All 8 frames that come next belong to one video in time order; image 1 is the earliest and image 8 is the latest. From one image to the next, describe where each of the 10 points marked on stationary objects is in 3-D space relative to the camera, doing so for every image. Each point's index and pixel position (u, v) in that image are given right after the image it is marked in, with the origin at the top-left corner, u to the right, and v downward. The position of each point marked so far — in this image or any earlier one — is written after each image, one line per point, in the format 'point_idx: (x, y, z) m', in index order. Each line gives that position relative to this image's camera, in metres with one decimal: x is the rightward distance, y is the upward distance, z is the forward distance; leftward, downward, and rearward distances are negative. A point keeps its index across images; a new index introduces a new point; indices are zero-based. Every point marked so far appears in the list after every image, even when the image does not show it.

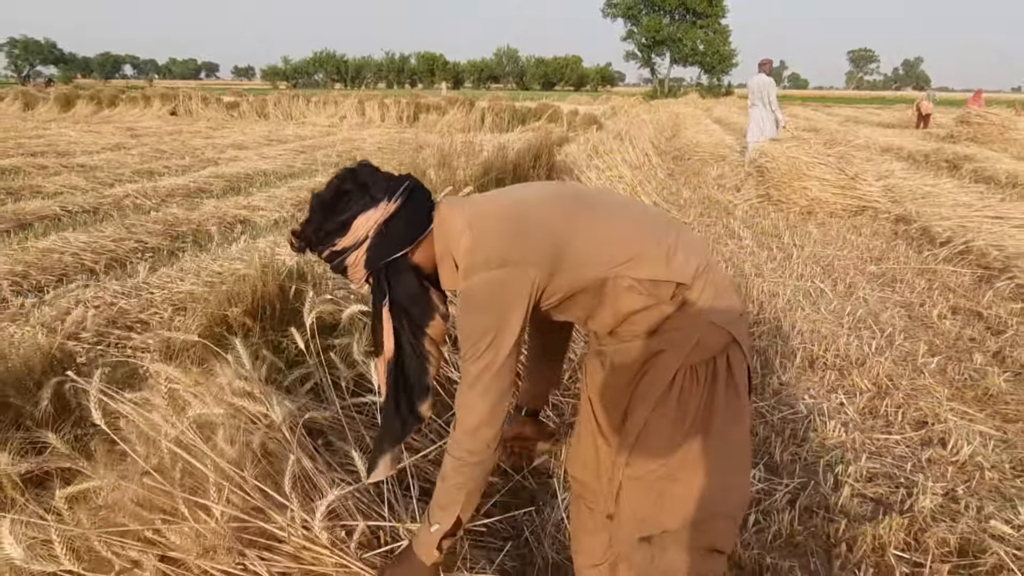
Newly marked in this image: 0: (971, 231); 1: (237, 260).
0: (+3.5, +0.4, +5.7) m
1: (-2.0, +0.2, +5.4) m
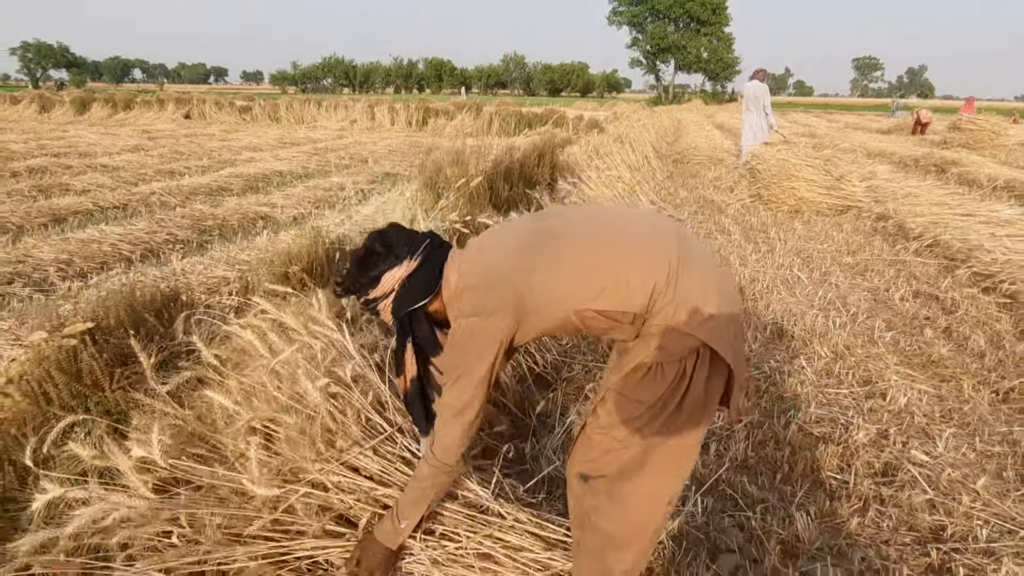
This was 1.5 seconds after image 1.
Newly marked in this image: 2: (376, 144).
0: (+3.6, +0.5, +6.1) m
1: (-2.0, +0.3, +5.9) m
2: (-3.1, +3.2, +16.5) m
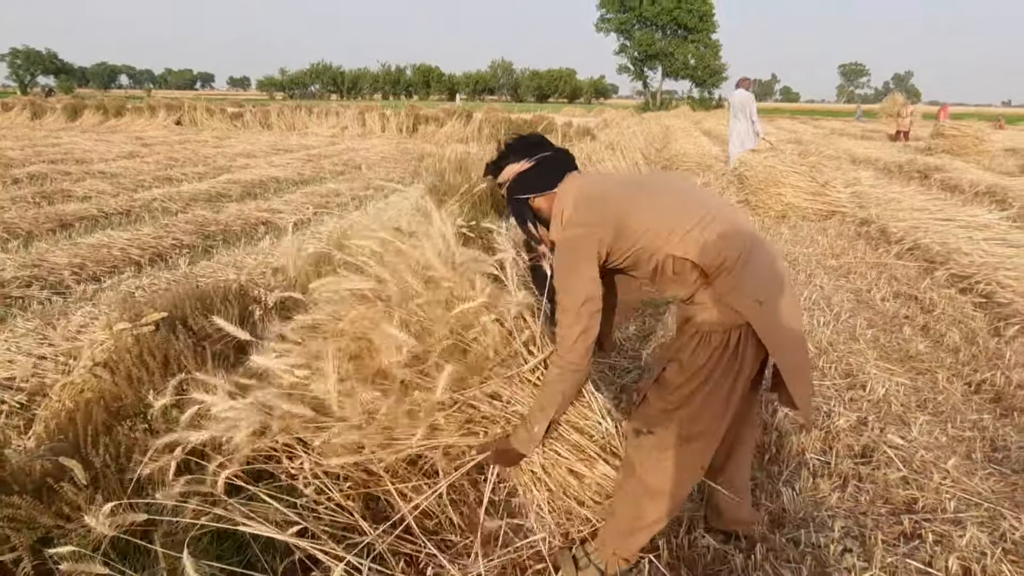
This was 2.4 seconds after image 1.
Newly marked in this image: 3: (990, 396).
0: (+3.6, +0.5, +6.4) m
1: (-2.0, +0.3, +6.1) m
2: (-3.3, +3.1, +16.7) m
3: (+2.2, -0.5, +3.4) m
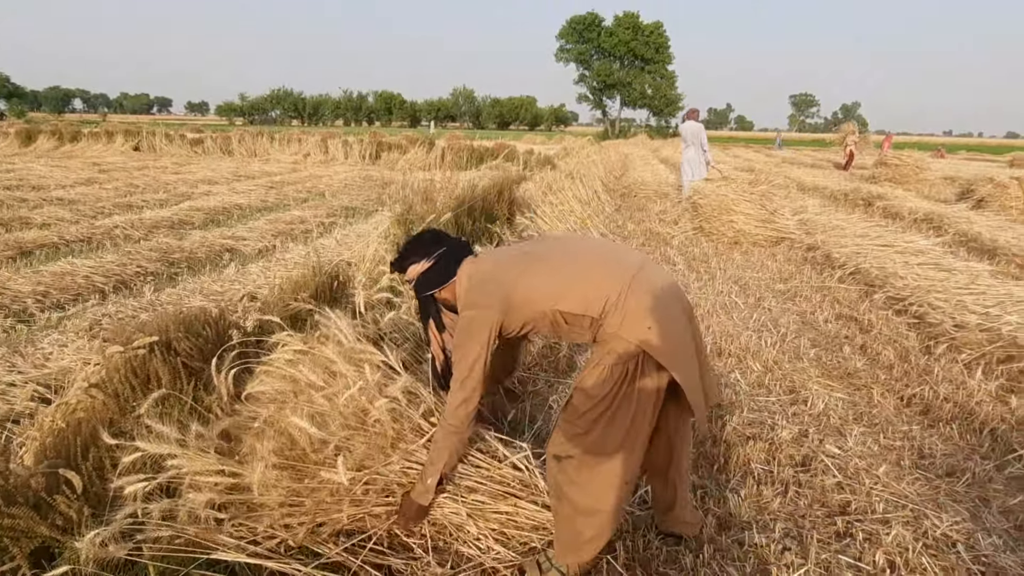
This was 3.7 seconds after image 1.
0: (+3.2, +0.3, +6.8) m
1: (-2.3, 0.0, +6.2) m
2: (-4.2, +2.5, +16.8) m
3: (+2.0, -0.6, +3.7) m
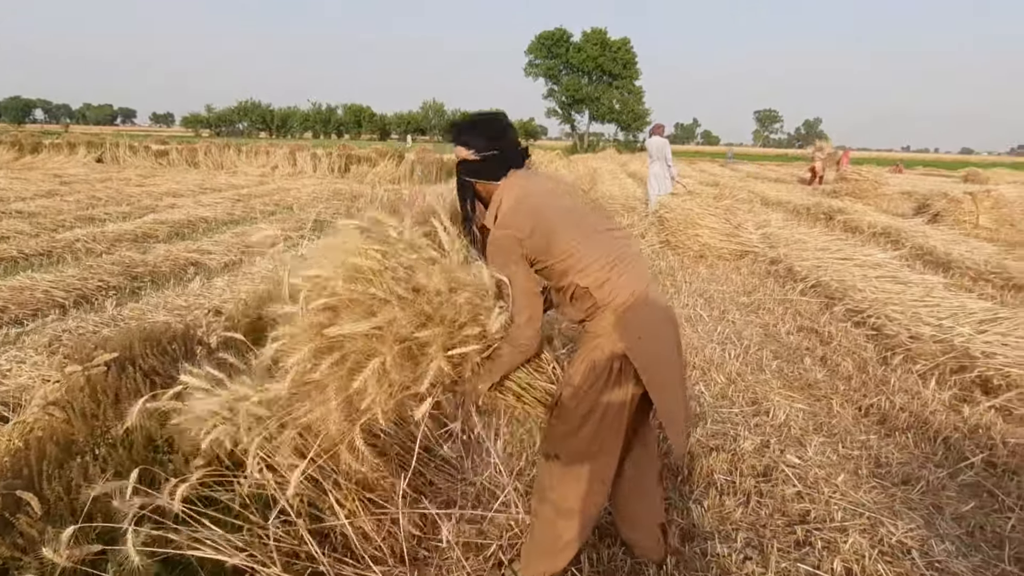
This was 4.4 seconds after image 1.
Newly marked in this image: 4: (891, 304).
0: (+2.9, +0.2, +6.9) m
1: (-2.6, -0.1, +6.1) m
2: (-4.9, +2.2, +16.7) m
3: (+1.9, -0.7, +3.8) m
4: (+2.9, -0.1, +5.6) m
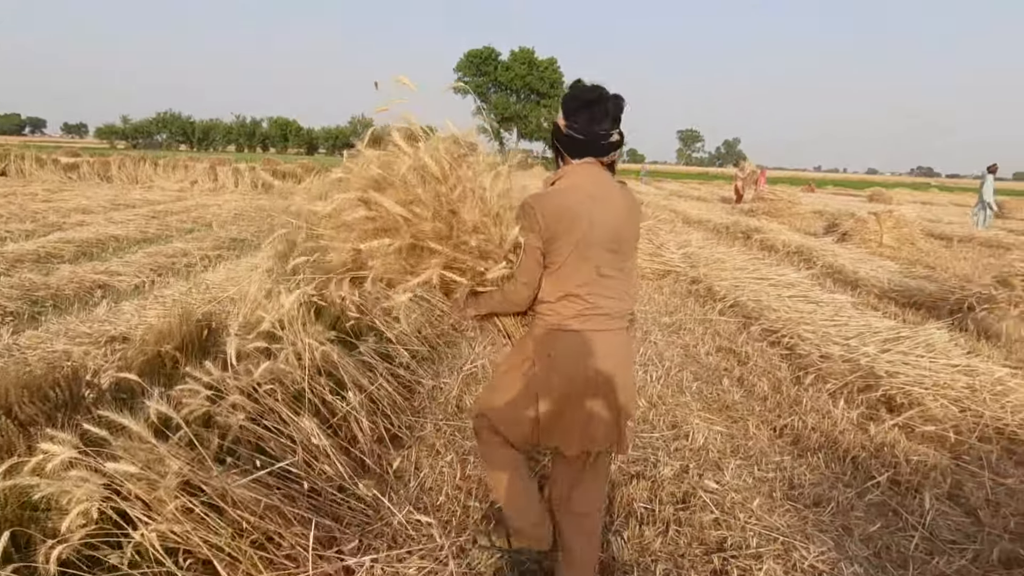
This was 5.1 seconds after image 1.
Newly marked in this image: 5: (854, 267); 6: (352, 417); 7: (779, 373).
0: (+2.2, 0.0, +7.1) m
1: (-3.2, -0.3, +5.8) m
2: (-6.5, +1.8, +16.2) m
3: (+1.5, -0.8, +3.9) m
4: (+2.3, -0.3, +5.8) m
5: (+4.4, +0.3, +9.4) m
6: (-0.7, -0.5, +3.1) m
7: (+1.8, -0.6, +4.9) m
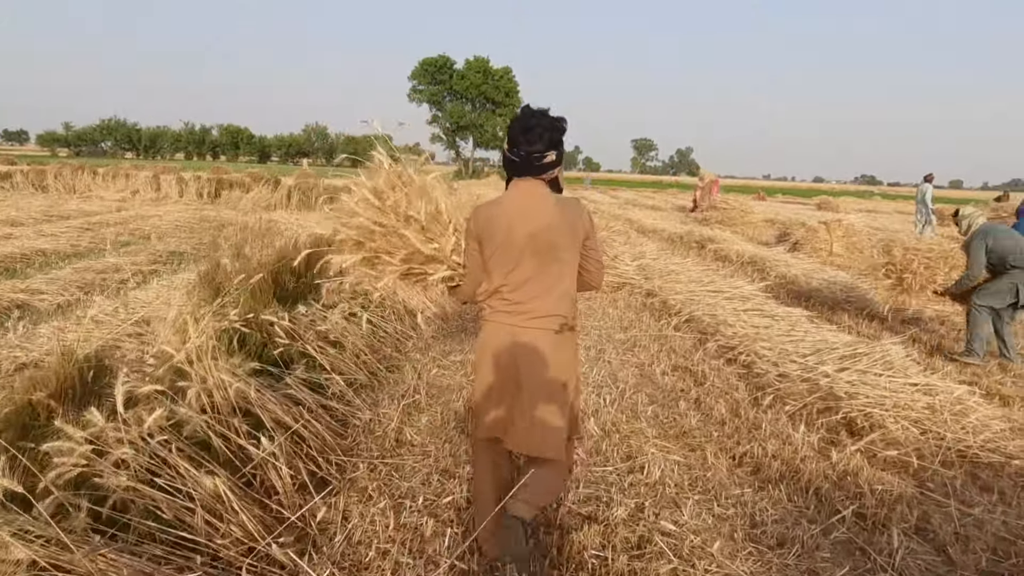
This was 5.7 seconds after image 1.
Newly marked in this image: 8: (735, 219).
0: (+1.8, -0.2, +7.0) m
1: (-3.6, -0.4, +5.3) m
2: (-7.5, +1.5, +15.5) m
3: (+1.2, -0.9, +3.6) m
4: (+1.9, -0.4, +5.6) m
5: (+3.8, +0.1, +9.4) m
6: (-0.9, -0.7, +2.7) m
7: (+1.4, -0.7, +4.7) m
8: (+5.3, +1.6, +17.3) m
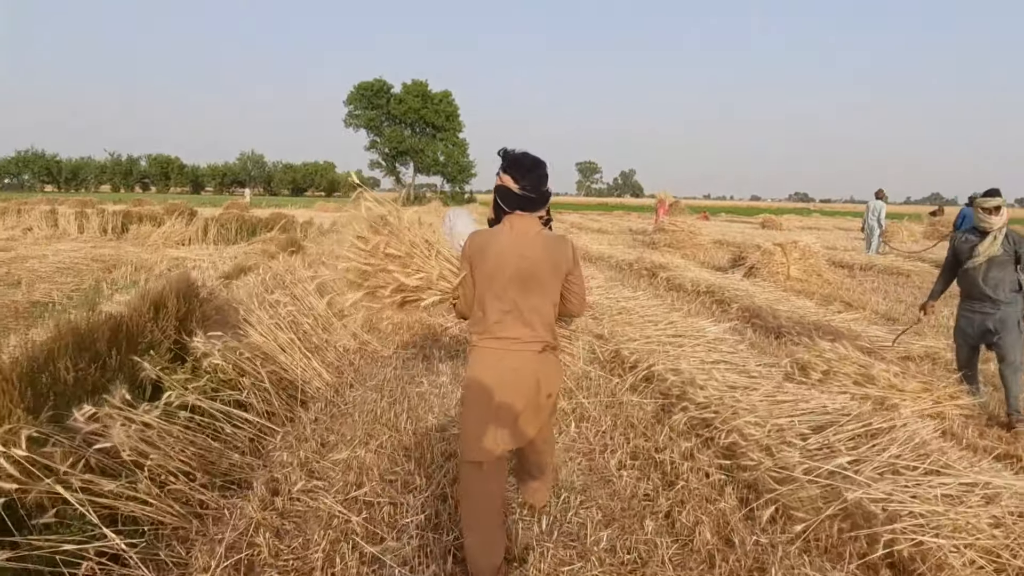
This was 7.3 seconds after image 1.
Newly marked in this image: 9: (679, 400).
0: (+1.1, -0.5, +5.7) m
1: (-4.1, -0.9, +3.6) m
2: (-8.7, +0.5, +13.6) m
3: (+0.8, -1.2, +2.3) m
4: (+1.4, -0.7, +4.3) m
5: (+3.0, -0.3, +8.2) m
6: (-1.2, -1.0, +1.3) m
7: (+1.0, -1.0, +3.3) m
8: (+3.9, +1.0, +16.3) m
9: (+1.1, -0.7, +4.7) m
